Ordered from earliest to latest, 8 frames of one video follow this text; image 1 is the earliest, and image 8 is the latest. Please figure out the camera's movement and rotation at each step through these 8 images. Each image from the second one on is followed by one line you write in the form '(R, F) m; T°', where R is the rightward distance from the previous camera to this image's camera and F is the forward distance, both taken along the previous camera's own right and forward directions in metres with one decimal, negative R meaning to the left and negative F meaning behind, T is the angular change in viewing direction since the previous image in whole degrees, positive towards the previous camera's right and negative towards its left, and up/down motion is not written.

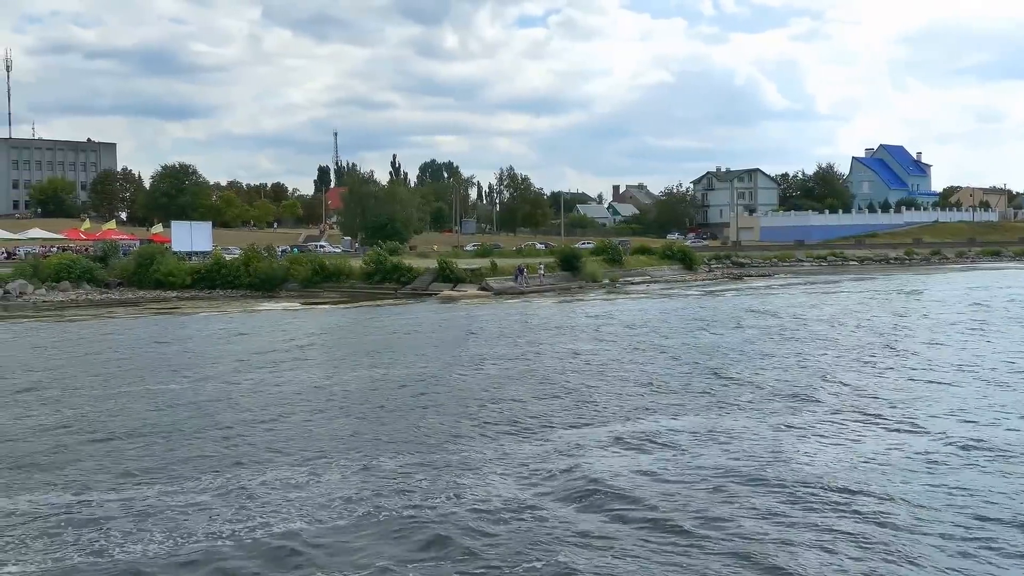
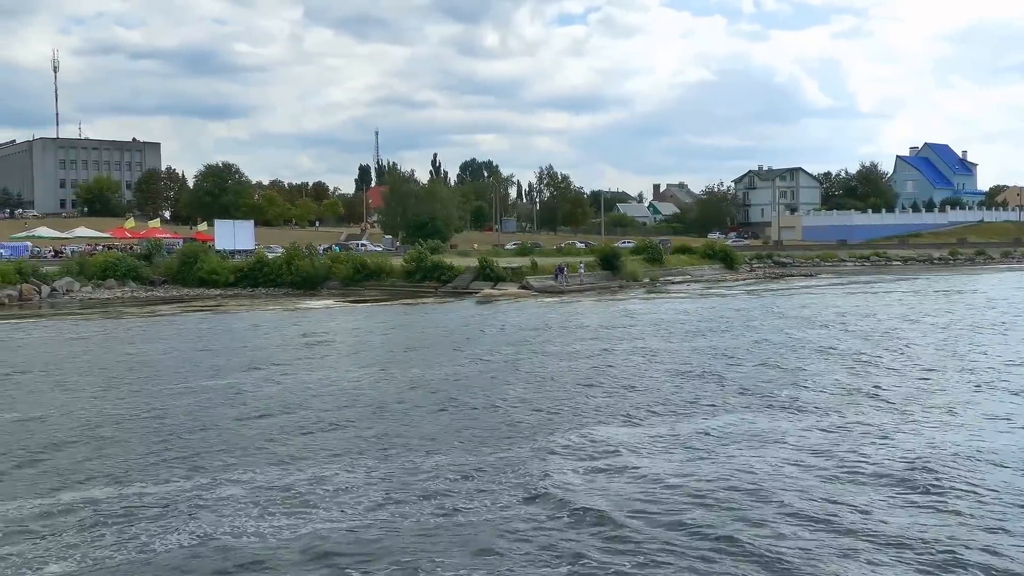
(-0.1, 0.0) m; -2°
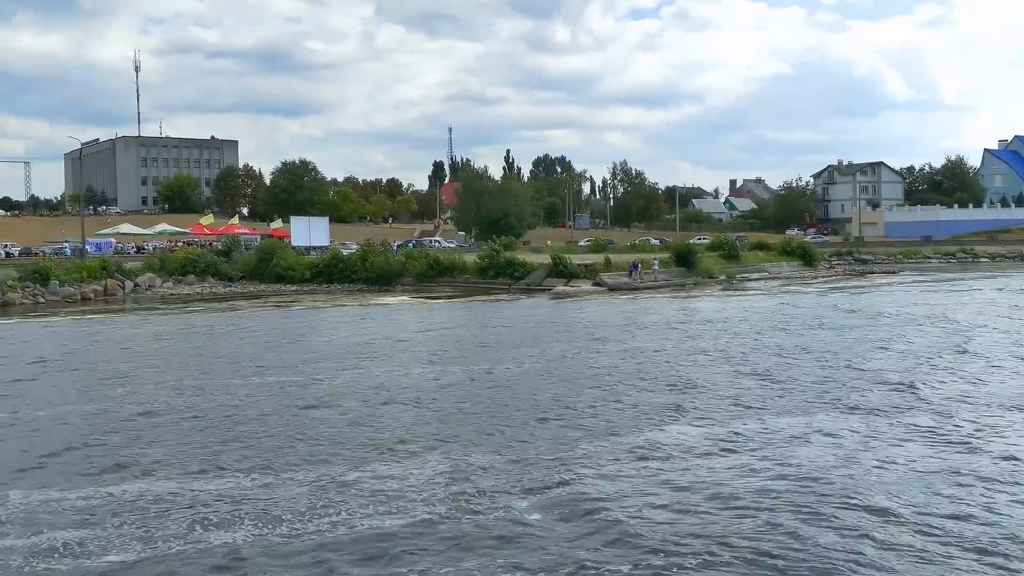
(-0.1, +0.2) m; -4°
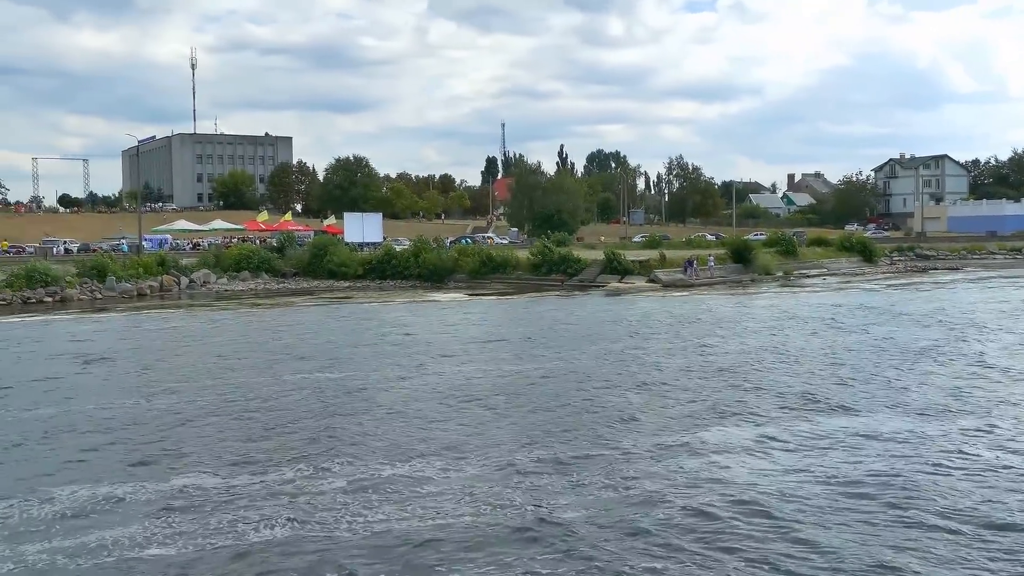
(-0.1, +0.3) m; -3°
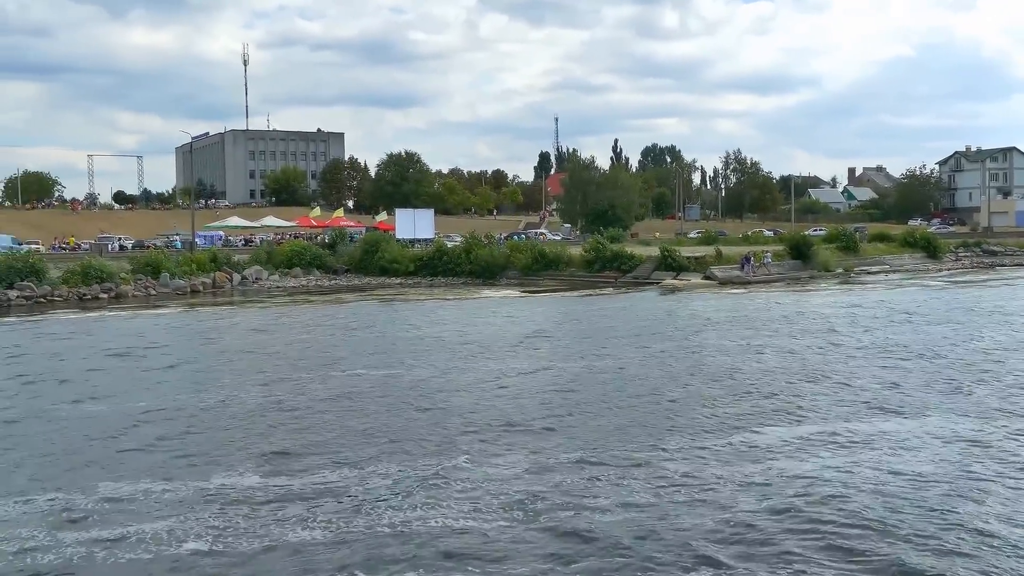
(-0.2, +0.4) m; -3°
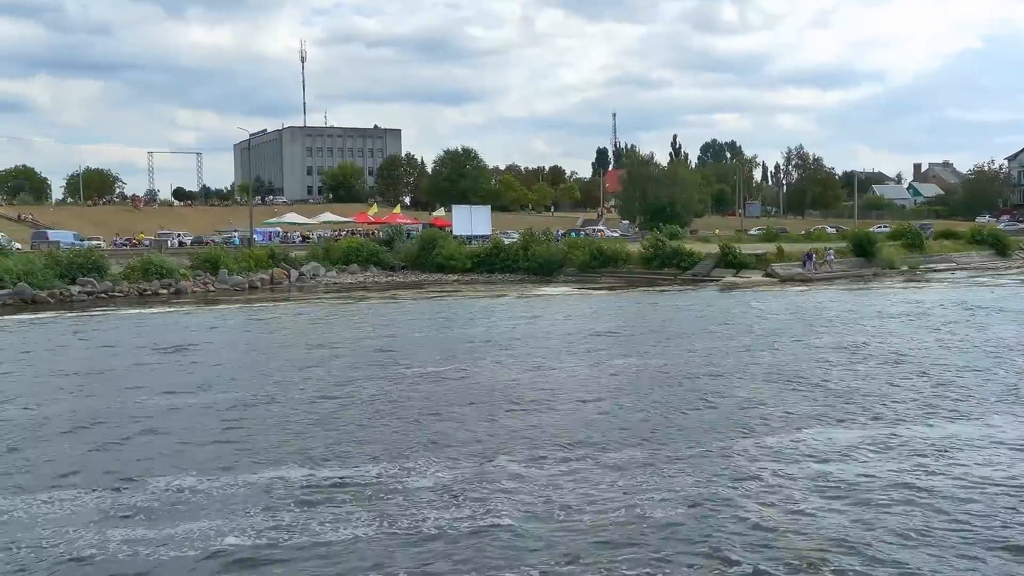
(-0.4, +0.2) m; -2°
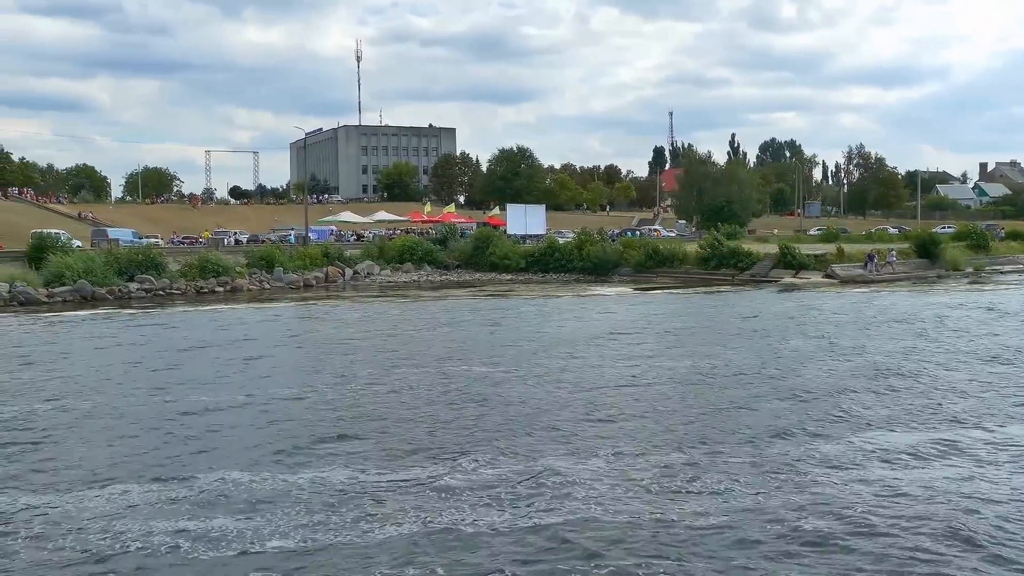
(-0.3, +0.2) m; -2°
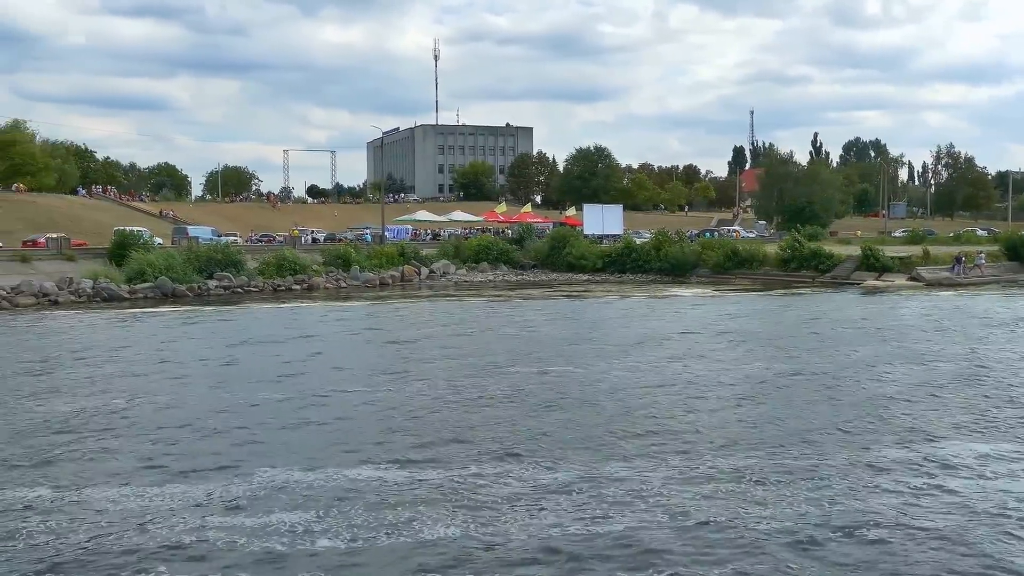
(-0.5, +0.1) m; -3°
